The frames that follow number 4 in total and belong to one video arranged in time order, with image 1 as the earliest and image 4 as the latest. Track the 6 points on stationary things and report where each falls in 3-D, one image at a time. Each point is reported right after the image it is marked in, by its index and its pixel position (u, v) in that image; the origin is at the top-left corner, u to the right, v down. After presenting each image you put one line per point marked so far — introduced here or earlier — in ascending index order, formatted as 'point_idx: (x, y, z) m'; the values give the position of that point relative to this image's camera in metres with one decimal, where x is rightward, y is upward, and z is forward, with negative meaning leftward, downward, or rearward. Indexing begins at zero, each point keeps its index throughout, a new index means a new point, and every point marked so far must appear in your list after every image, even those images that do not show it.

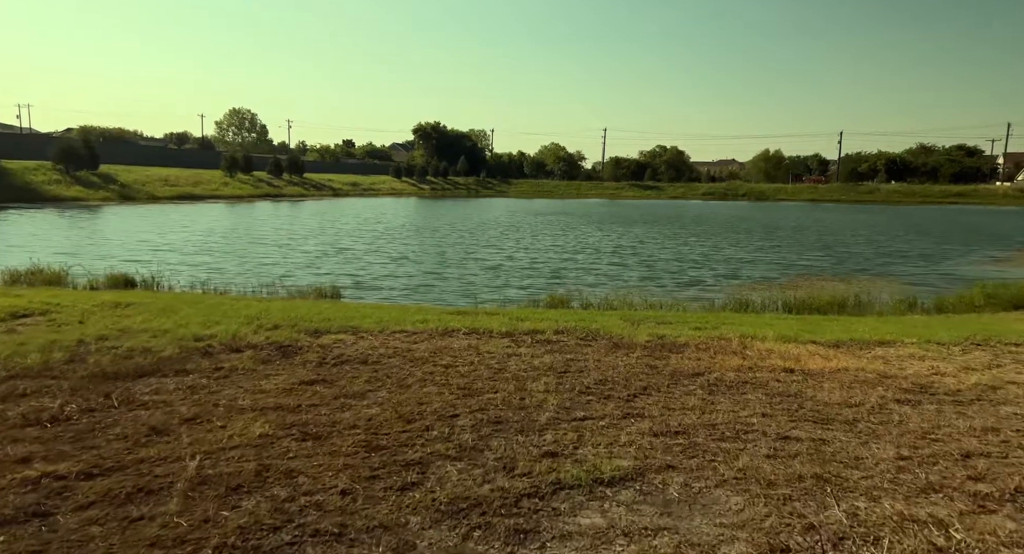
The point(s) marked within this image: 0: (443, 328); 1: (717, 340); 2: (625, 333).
0: (-1.4, -1.1, +15.7) m
1: (+4.0, -1.3, +14.8) m
2: (+2.4, -1.2, +16.0) m
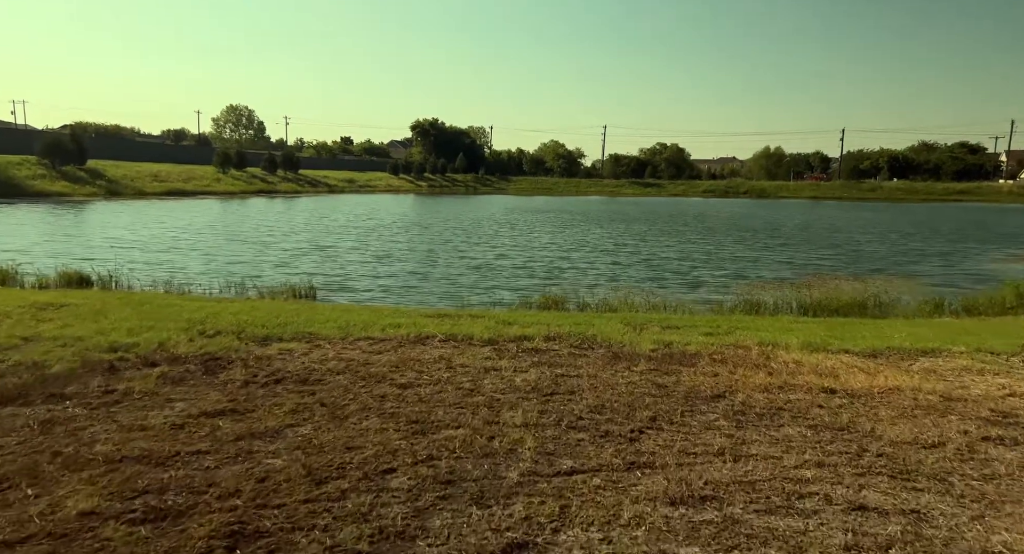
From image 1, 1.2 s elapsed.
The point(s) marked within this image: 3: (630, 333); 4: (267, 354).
0: (-1.7, -1.0, +13.7) m
1: (+3.7, -1.3, +12.7) m
2: (+2.1, -1.2, +13.9) m
3: (+2.4, -1.1, +15.1) m
4: (-3.5, -1.1, +10.6) m
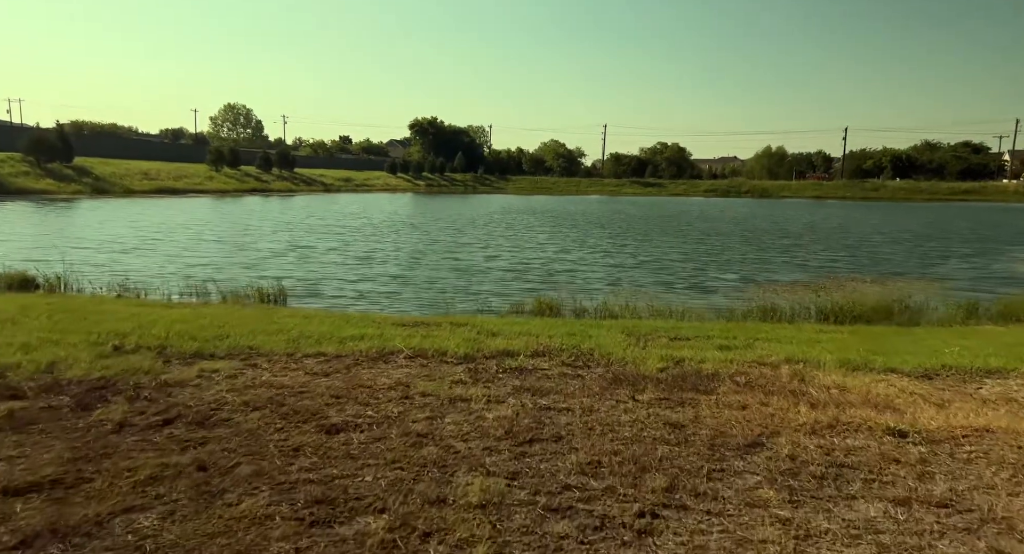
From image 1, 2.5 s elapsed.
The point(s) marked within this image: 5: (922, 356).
0: (-2.0, -1.1, +11.5) m
1: (+3.4, -1.3, +10.5) m
2: (+1.8, -1.2, +11.8) m
3: (+2.1, -1.2, +13.0) m
4: (-3.7, -1.1, +8.5) m
5: (+6.4, -1.2, +11.8) m
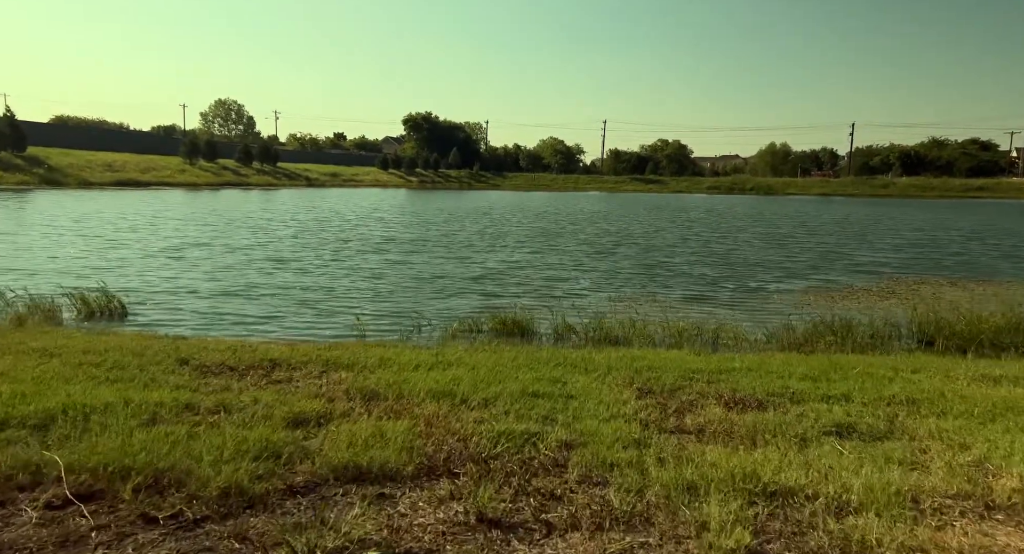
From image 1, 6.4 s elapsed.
0: (-2.9, -1.1, +4.5) m
1: (+2.5, -1.4, +3.6) m
2: (+0.9, -1.3, +4.8) m
3: (+1.2, -1.2, +6.0) m
4: (-4.7, -1.2, +1.5) m
5: (+5.5, -1.3, +4.9) m
